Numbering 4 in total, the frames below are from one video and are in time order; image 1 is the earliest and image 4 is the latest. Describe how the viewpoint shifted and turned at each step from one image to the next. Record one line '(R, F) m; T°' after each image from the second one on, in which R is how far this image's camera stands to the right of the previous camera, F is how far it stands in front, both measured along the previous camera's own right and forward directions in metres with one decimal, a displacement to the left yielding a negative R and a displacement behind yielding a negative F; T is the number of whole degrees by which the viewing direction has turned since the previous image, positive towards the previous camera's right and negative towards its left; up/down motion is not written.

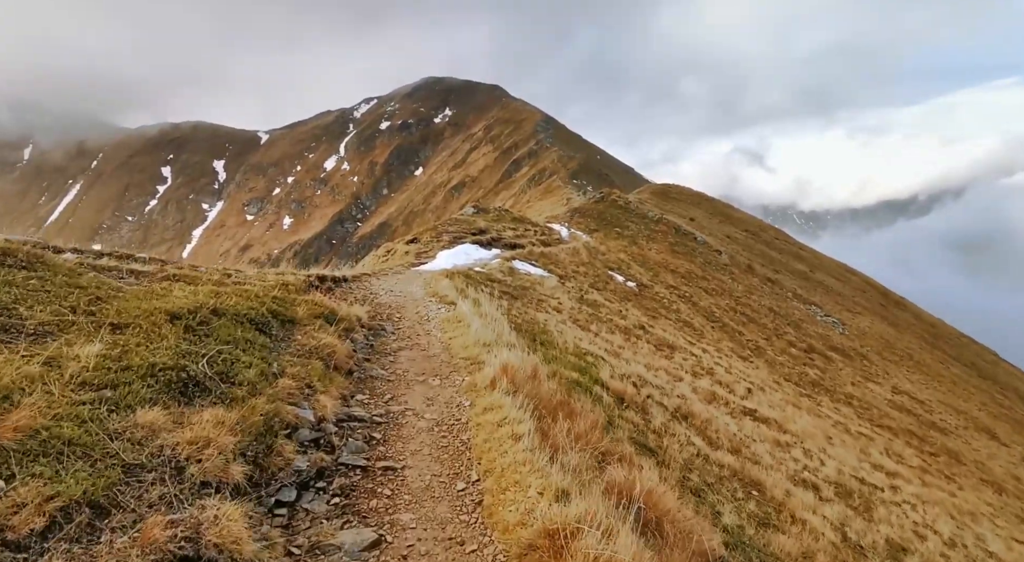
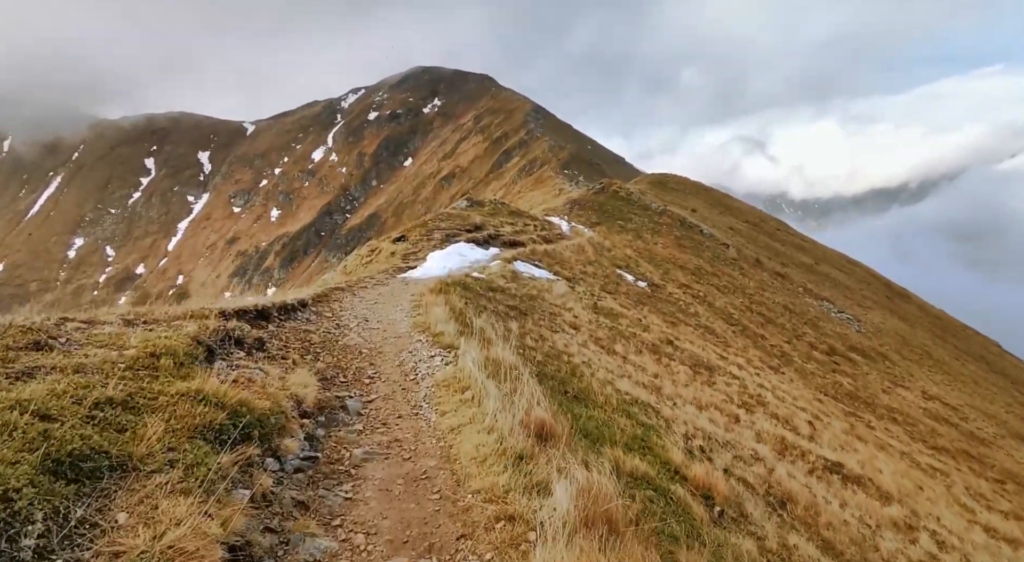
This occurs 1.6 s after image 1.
(-0.5, +4.7) m; +1°
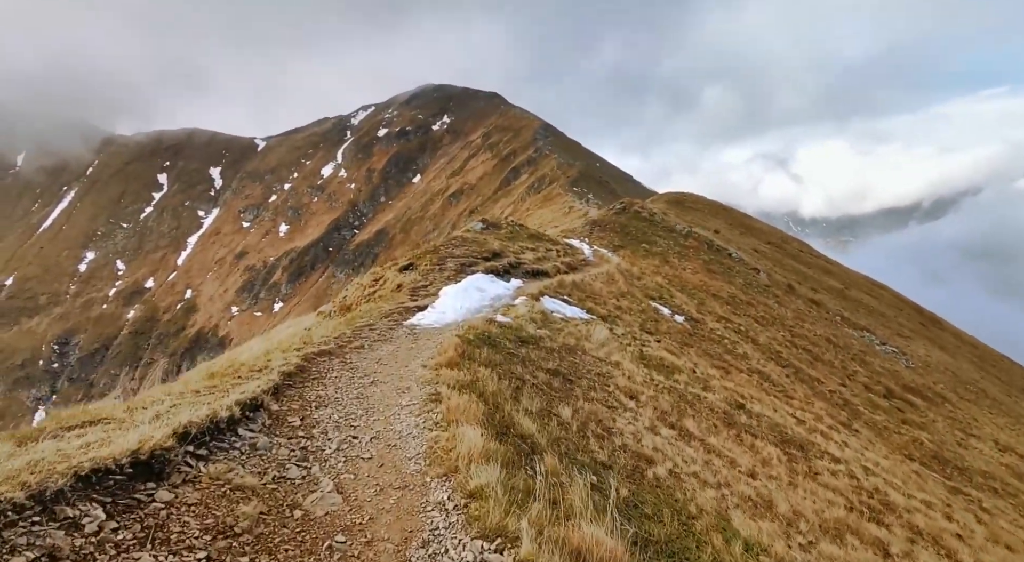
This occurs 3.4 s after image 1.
(-0.9, +5.0) m; -1°
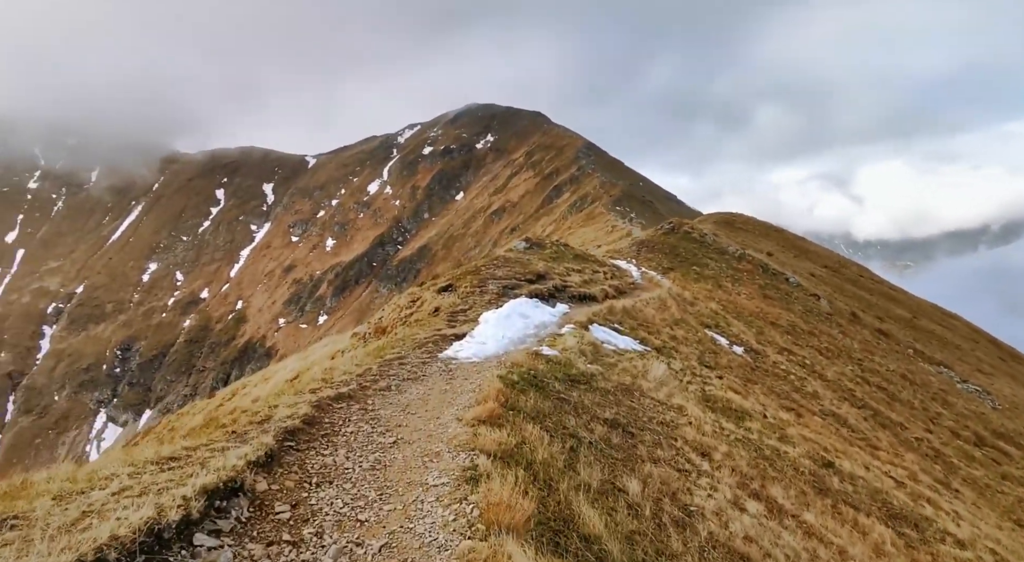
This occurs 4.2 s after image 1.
(-0.3, +2.4) m; -4°
